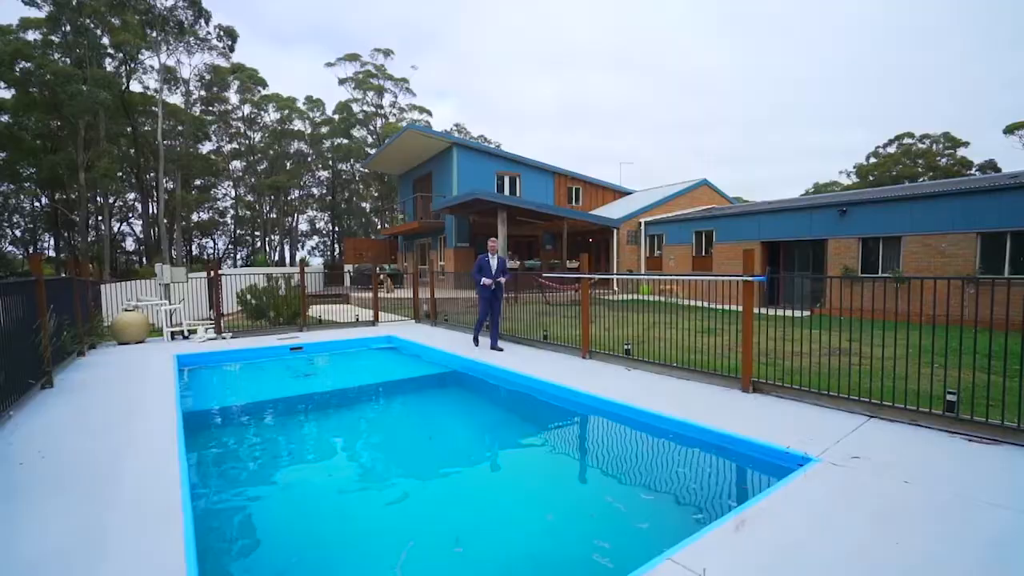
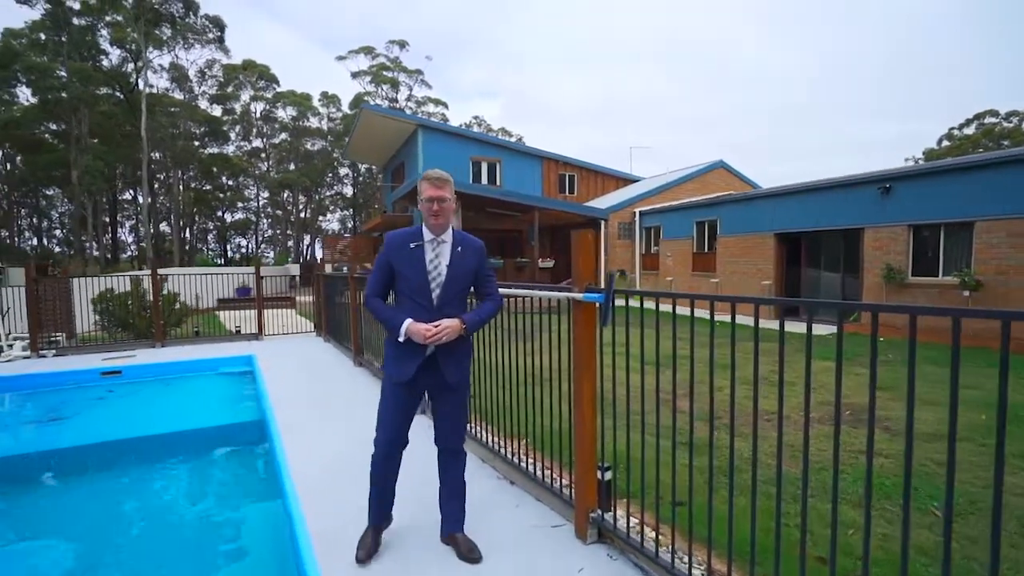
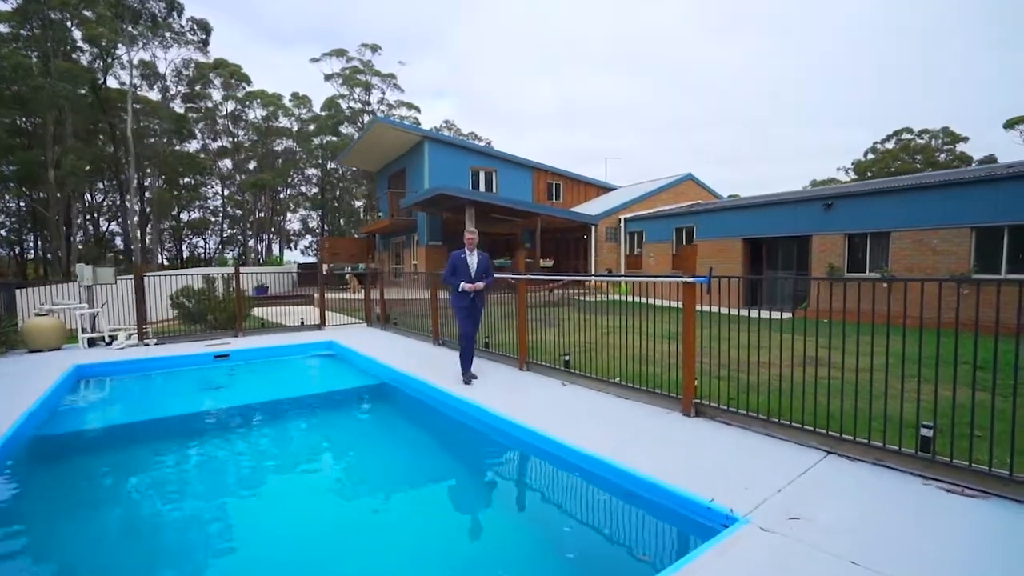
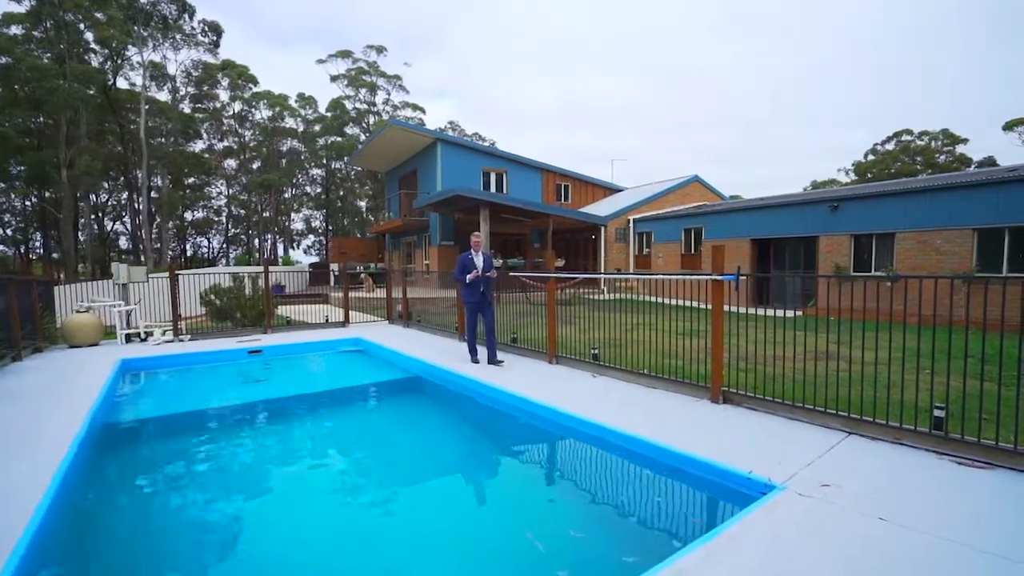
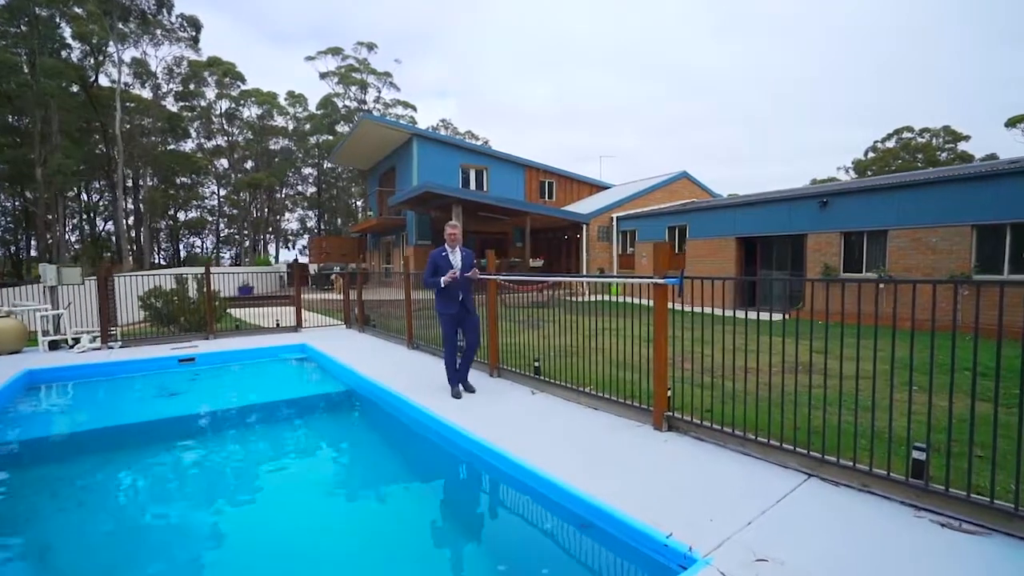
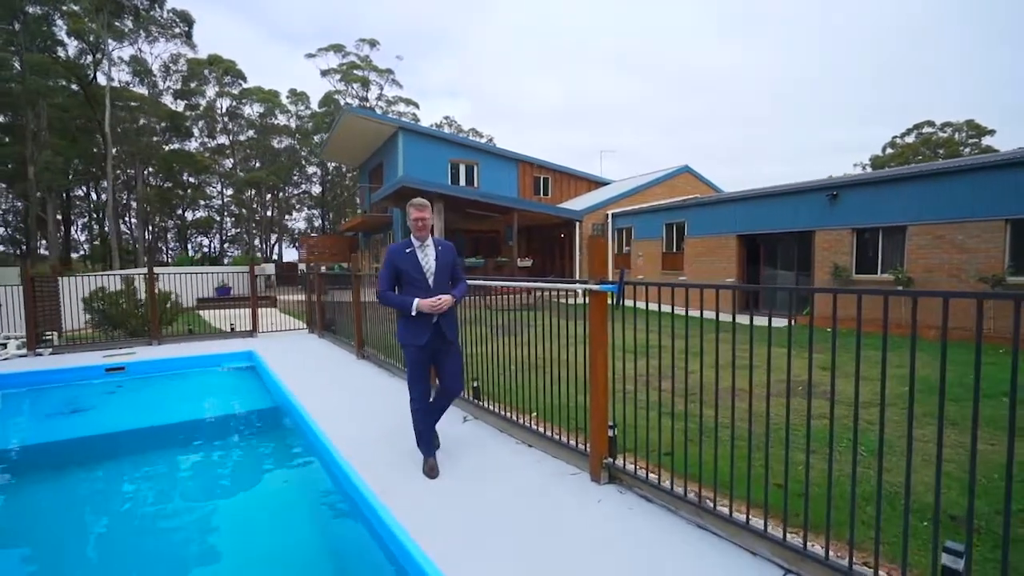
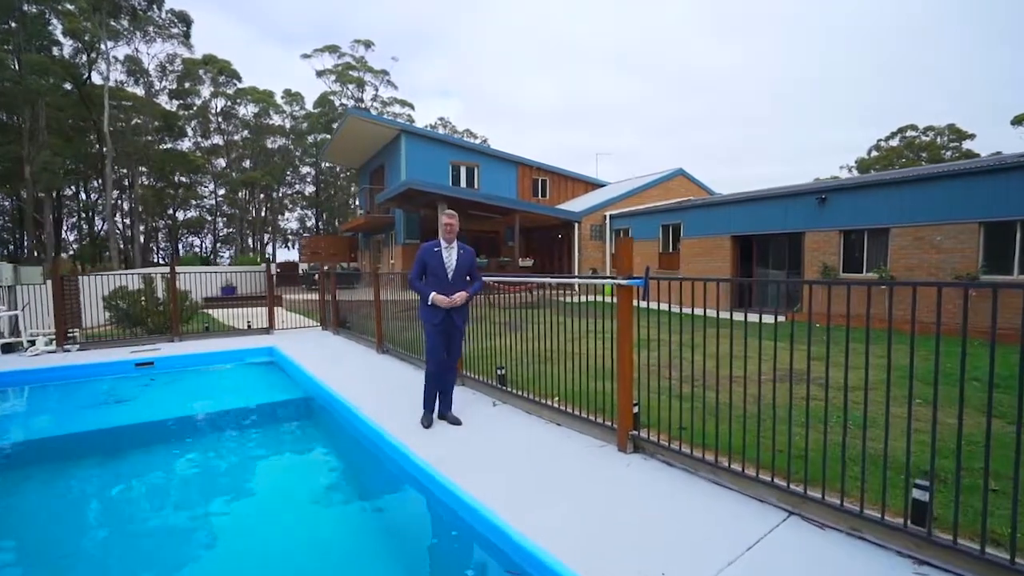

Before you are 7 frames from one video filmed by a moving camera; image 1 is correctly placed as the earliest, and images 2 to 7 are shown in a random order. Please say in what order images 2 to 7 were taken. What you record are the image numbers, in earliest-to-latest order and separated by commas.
4, 3, 5, 7, 6, 2
